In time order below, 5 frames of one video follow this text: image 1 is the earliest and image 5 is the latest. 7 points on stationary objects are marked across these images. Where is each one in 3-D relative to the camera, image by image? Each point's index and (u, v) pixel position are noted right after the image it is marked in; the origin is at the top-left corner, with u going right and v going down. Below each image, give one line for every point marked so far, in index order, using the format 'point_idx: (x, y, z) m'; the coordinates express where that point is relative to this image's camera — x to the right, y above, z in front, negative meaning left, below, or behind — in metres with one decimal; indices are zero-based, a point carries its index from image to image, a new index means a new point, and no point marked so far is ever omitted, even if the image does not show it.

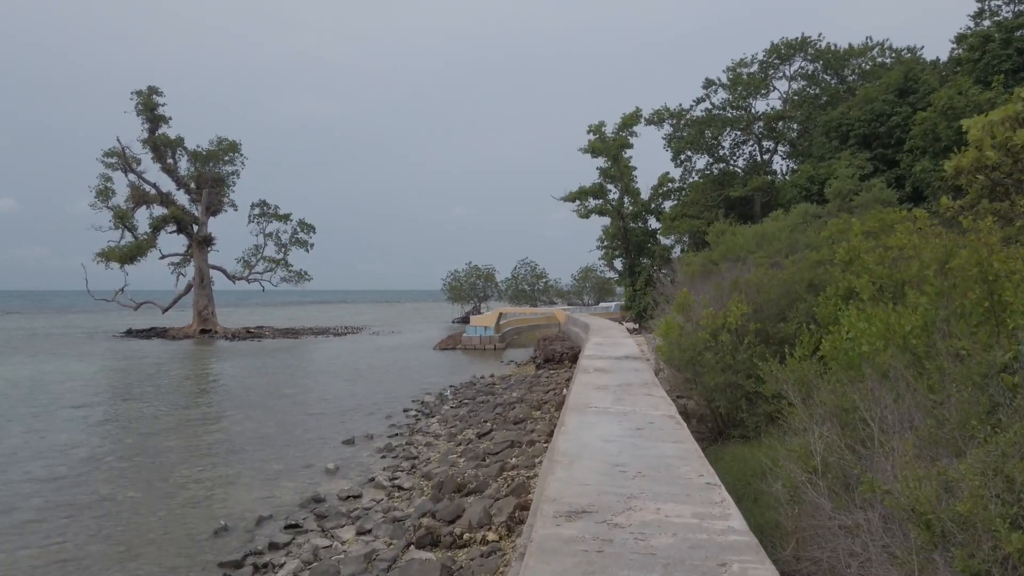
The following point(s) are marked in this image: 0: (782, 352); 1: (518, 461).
0: (+4.0, -1.0, +9.5) m
1: (+0.1, -2.6, +9.4) m
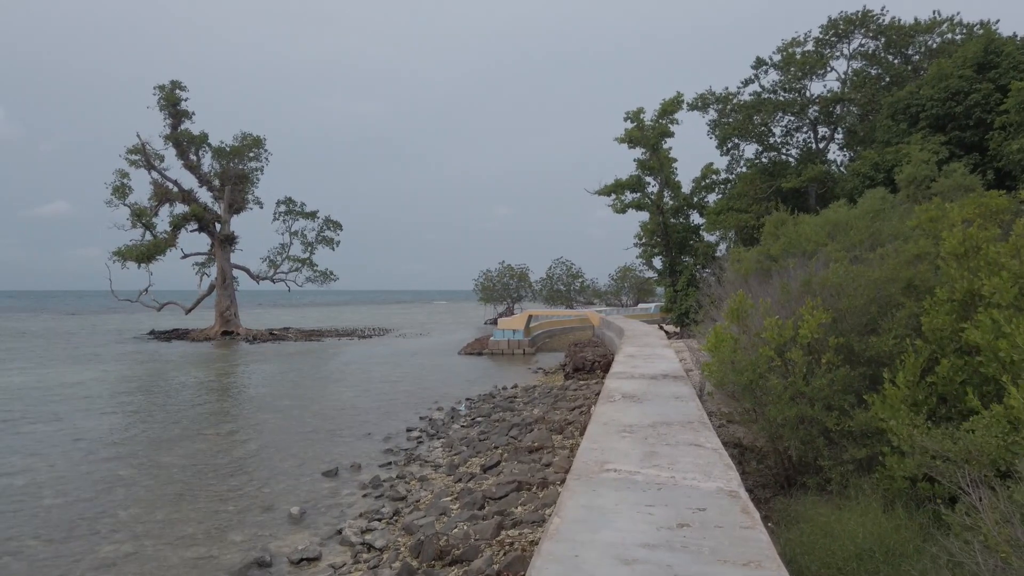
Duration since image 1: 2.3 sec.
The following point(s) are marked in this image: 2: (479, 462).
0: (+4.1, -1.0, +7.2) m
1: (+0.1, -2.6, +7.3) m
2: (-0.5, -2.8, +10.2) m
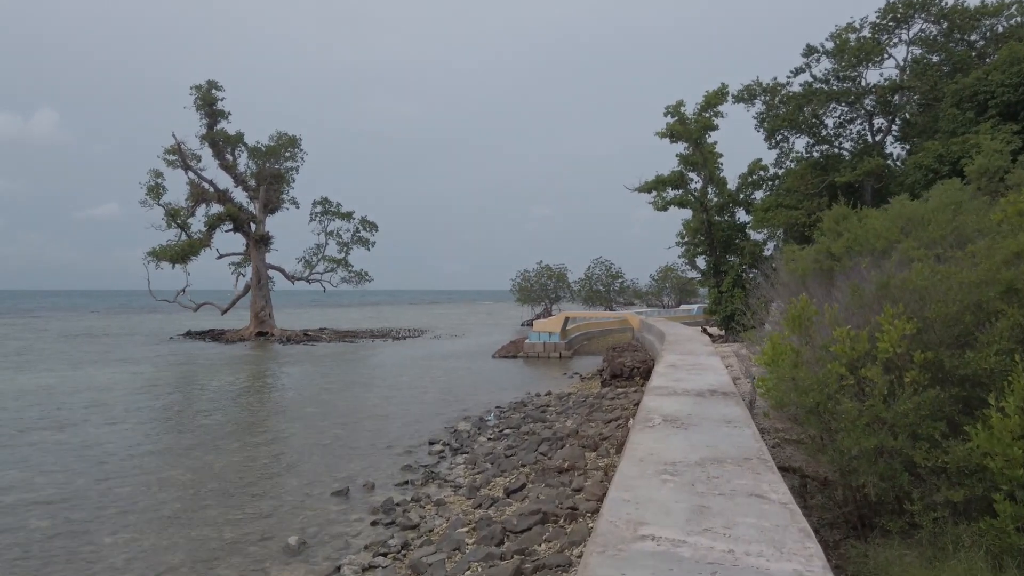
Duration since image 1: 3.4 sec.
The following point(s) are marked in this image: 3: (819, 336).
0: (+4.3, -1.0, +5.9) m
1: (+0.3, -2.6, +6.3) m
2: (-0.1, -2.8, +9.2) m
3: (+3.4, -0.5, +7.1) m
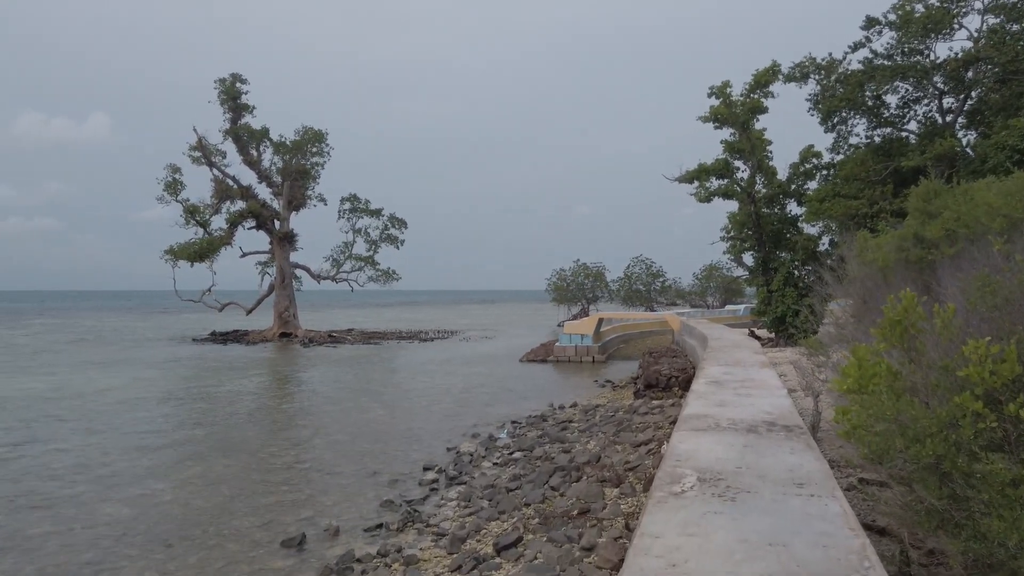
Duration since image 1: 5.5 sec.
0: (+4.0, -1.0, +3.7) m
1: (+0.1, -2.6, +4.3) m
2: (-0.2, -2.8, +7.3) m
3: (+3.2, -0.5, +4.9) m
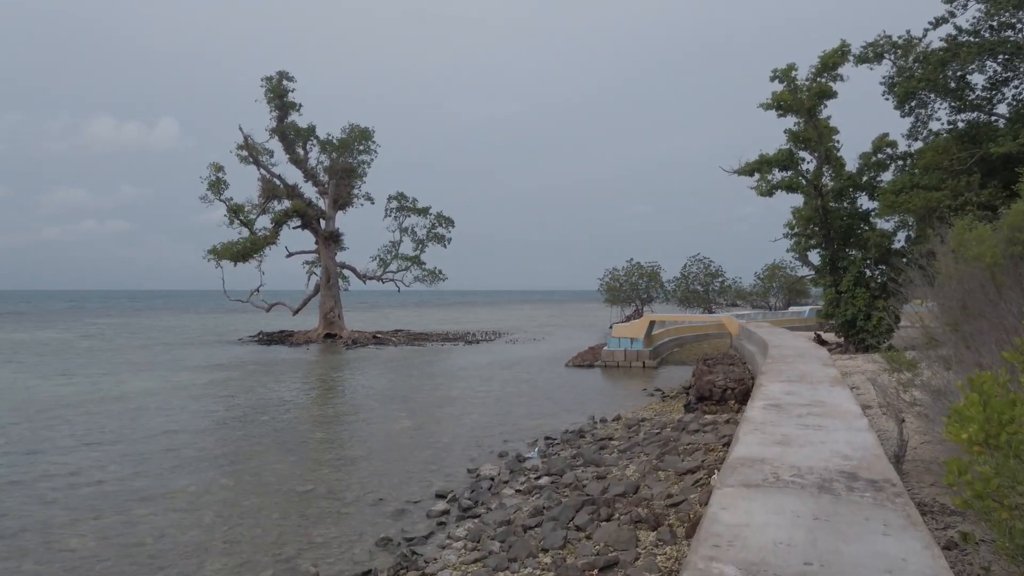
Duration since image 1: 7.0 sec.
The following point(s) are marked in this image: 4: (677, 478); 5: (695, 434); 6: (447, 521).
0: (+3.7, -1.0, +2.1) m
1: (-0.1, -2.6, +3.0) m
2: (-0.1, -2.8, +6.0) m
3: (+3.0, -0.5, +3.3) m
4: (+2.3, -2.6, +8.8) m
5: (+3.3, -2.7, +11.5) m
6: (-0.8, -3.0, +8.2) m
